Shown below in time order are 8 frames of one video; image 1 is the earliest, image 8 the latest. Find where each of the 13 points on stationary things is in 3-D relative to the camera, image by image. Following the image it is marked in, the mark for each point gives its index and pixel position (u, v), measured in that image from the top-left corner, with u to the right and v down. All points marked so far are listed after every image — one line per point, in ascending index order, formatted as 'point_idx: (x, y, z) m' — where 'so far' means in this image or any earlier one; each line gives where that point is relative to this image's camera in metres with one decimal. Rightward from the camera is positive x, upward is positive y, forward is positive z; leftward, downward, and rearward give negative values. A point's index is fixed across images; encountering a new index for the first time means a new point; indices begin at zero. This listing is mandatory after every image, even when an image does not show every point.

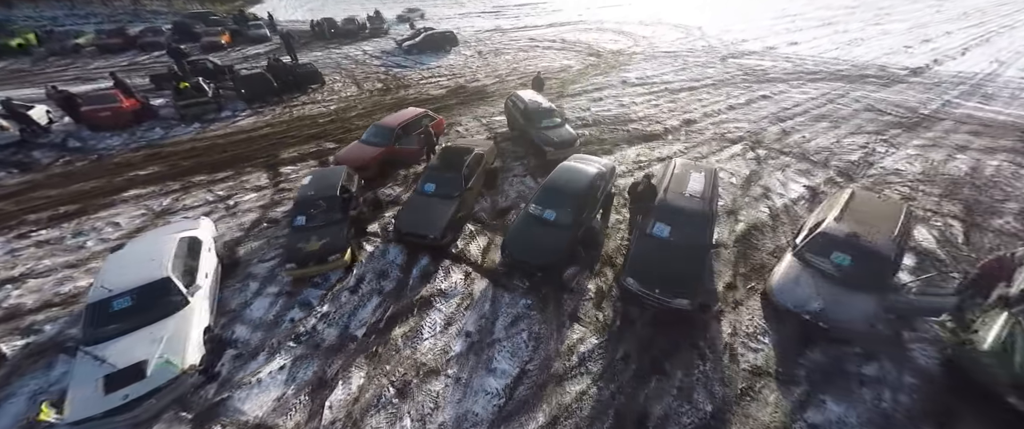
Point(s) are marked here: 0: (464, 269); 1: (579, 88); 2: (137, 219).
0: (-1.3, -1.4, +8.7) m
1: (+3.7, +6.9, +18.8) m
2: (-11.6, 0.0, +10.5) m
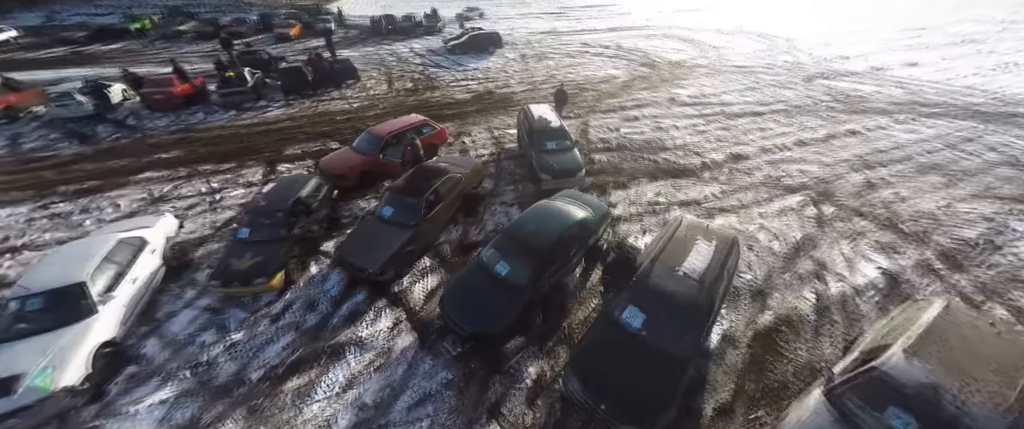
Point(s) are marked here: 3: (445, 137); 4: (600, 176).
0: (-2.5, -2.2, +7.5) m
1: (+5.0, +5.4, +16.5) m
2: (-12.1, +0.5, +10.9) m
3: (-2.4, +2.9, +12.9) m
4: (+2.9, +1.2, +11.4) m
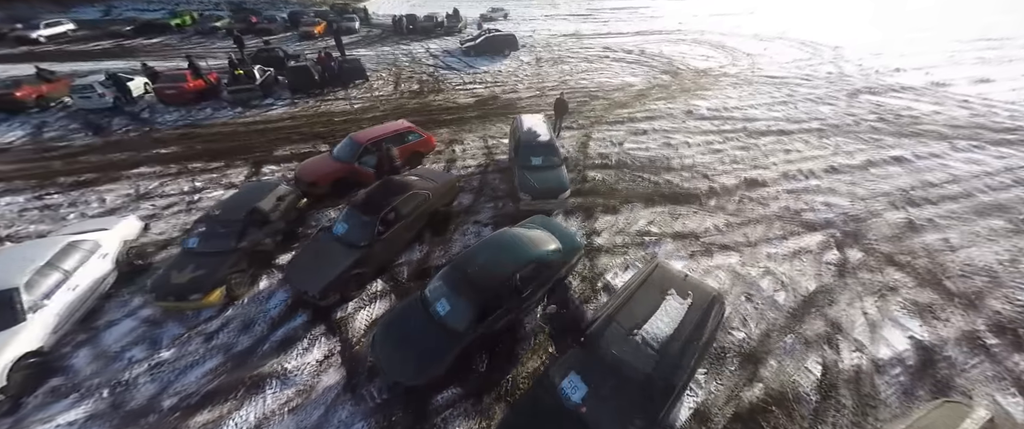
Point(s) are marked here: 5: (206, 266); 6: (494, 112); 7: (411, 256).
0: (-3.6, -2.6, +6.8) m
1: (+5.1, +4.5, +15.3) m
2: (-12.7, +0.7, +11.0) m
3: (-2.8, +2.5, +12.2) m
4: (+2.3, +0.5, +10.3) m
5: (-6.7, -1.1, +7.5) m
6: (-0.8, +4.8, +15.8) m
7: (-2.5, -1.0, +8.6) m
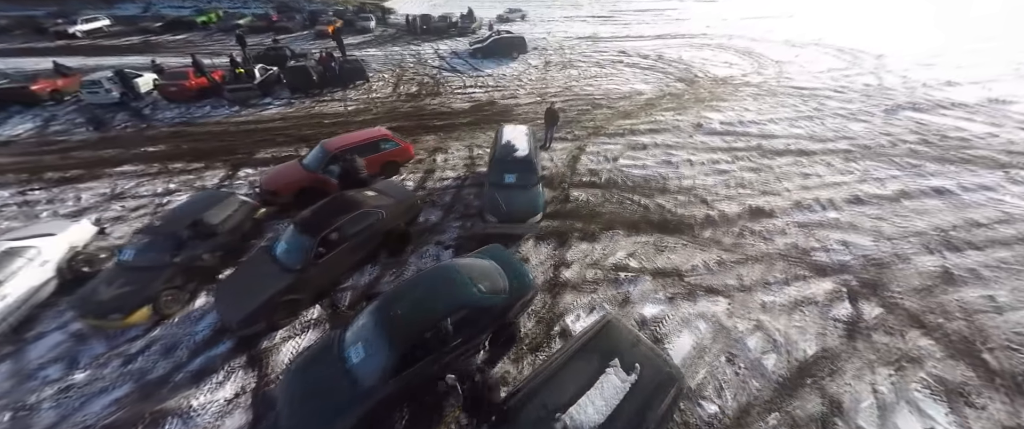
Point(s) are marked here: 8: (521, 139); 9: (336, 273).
0: (-4.7, -3.0, +6.2) m
1: (+4.8, +3.7, +14.1) m
2: (-13.4, +0.7, +10.9) m
3: (-3.4, +2.0, +11.5) m
4: (+1.5, -0.2, +9.3) m
5: (-7.7, -1.4, +7.1) m
6: (-1.1, +4.3, +15.0) m
7: (-3.5, -1.5, +7.9) m
8: (+0.3, +2.2, +10.2) m
9: (-3.8, -1.3, +7.5) m
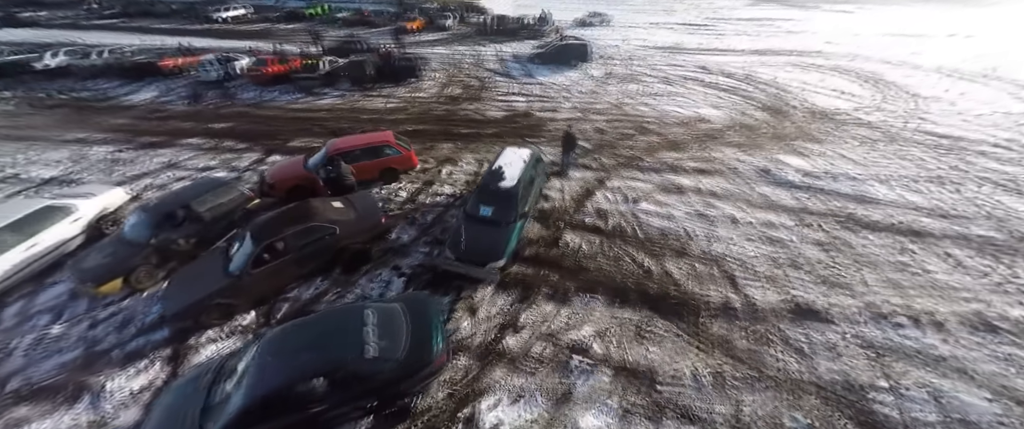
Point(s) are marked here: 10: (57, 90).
0: (-6.4, -3.0, +6.2) m
1: (+5.5, +1.9, +11.8) m
2: (-13.2, +2.0, +12.6) m
3: (-3.2, +1.6, +11.0) m
4: (+0.7, -1.3, +7.8) m
5: (-8.8, -0.9, +7.6) m
6: (+0.1, +3.5, +13.9) m
7: (-4.6, -1.7, +7.6) m
8: (+0.1, +1.3, +9.0) m
9: (-4.9, -1.5, +7.2) m
10: (-22.6, +6.3, +17.0) m
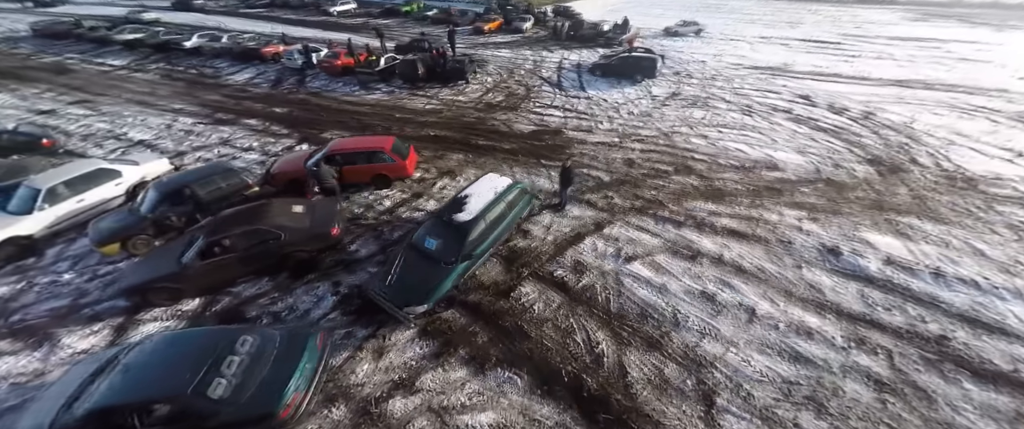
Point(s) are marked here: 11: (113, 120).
0: (-8.2, -2.6, +6.7) m
1: (+5.3, 0.0, +9.4) m
2: (-12.4, +3.3, +14.4) m
3: (-3.2, +1.3, +10.6) m
4: (-0.7, -2.2, +6.8) m
5: (-9.9, -0.2, +8.7) m
6: (+0.9, +2.5, +12.7) m
7: (-6.0, -1.7, +7.7) m
8: (-0.6, +0.4, +7.9) m
9: (-6.3, -1.4, +7.4) m
10: (-19.7, +9.1, +20.8) m
11: (-17.4, +4.3, +14.9) m
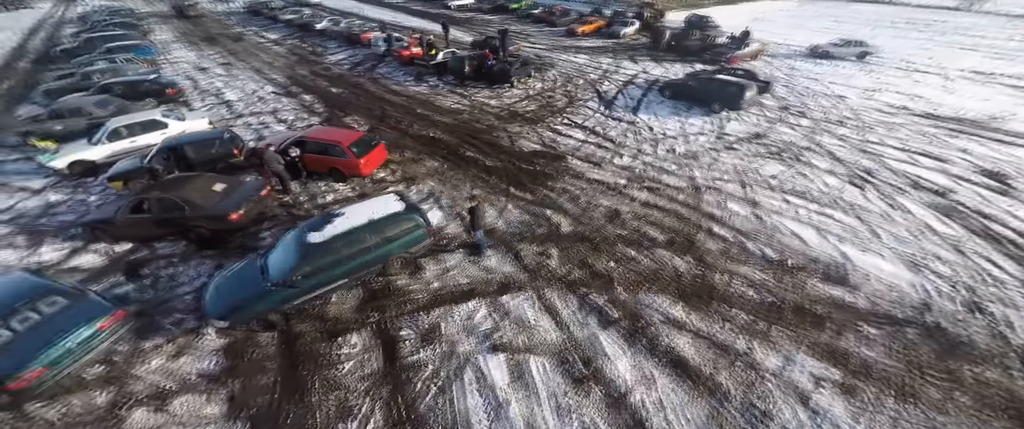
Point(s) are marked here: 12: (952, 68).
0: (-11.1, -1.1, +8.2) m
1: (+2.8, -1.9, +6.5) m
2: (-11.2, +5.3, +16.6) m
3: (-4.4, +1.3, +10.2) m
4: (-4.2, -2.5, +5.9) m
5: (-11.5, +1.5, +10.5) m
6: (+0.3, +1.4, +10.8) m
7: (-8.6, -0.8, +8.4) m
8: (-3.0, -0.1, +6.8) m
9: (-8.9, -0.4, +8.2) m
10: (-14.5, +12.4, +24.7) m
11: (-15.4, +7.4, +18.6) m
12: (+23.4, +7.7, +18.1) m
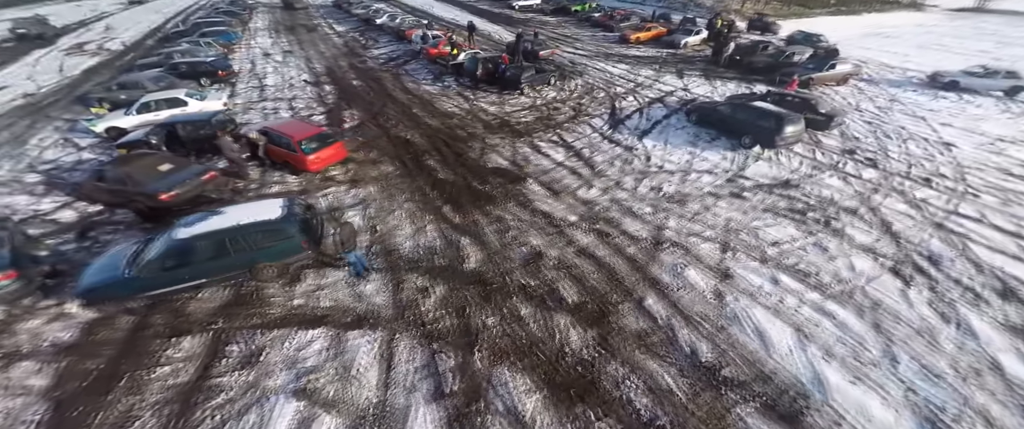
0: (-13.1, +0.1, +9.6) m
1: (-0.2, -2.8, +5.1) m
2: (-10.5, +6.3, +17.7) m
3: (-5.9, +1.4, +10.1) m
4: (-7.1, -2.3, +5.9) m
5: (-12.6, +2.7, +11.9) m
6: (-1.1, +0.7, +9.8) m
7: (-10.6, 0.0, +9.2) m
8: (-5.4, -0.1, +6.6) m
9: (-10.8, +0.4, +9.1) m
10: (-11.0, +13.7, +26.3) m
11: (-13.8, +9.0, +20.5) m
12: (+23.6, +3.3, +12.2) m
